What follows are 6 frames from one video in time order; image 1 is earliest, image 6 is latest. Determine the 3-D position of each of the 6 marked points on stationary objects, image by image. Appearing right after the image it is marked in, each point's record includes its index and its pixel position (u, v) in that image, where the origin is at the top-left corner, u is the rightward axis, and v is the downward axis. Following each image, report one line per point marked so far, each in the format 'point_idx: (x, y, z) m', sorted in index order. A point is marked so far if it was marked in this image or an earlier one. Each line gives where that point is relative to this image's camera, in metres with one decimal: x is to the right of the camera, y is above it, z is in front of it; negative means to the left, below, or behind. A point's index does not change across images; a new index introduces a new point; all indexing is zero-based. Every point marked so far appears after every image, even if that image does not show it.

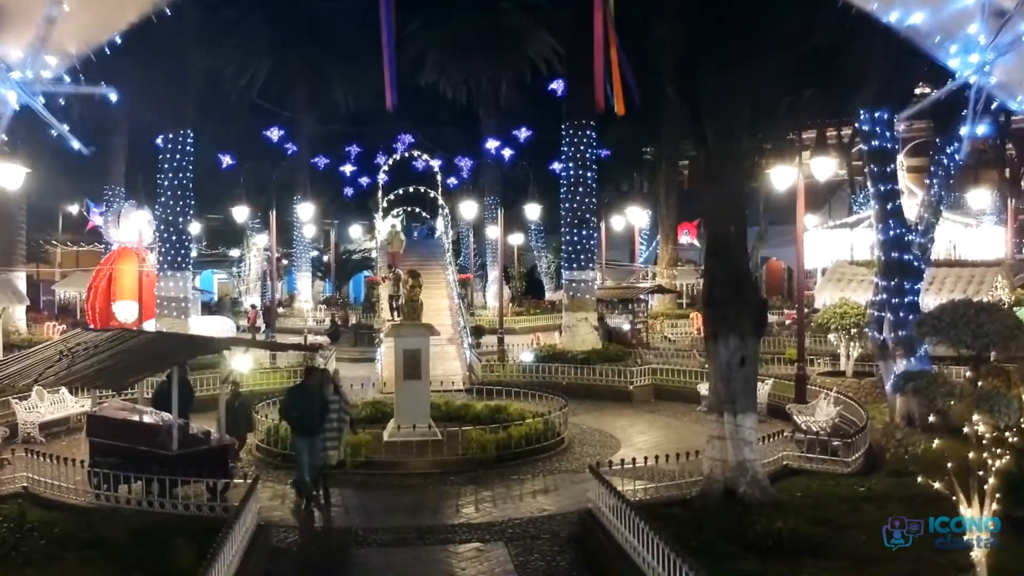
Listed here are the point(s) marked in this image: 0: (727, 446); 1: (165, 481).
0: (+2.0, -1.5, +9.7) m
1: (-3.3, -1.8, +9.9) m
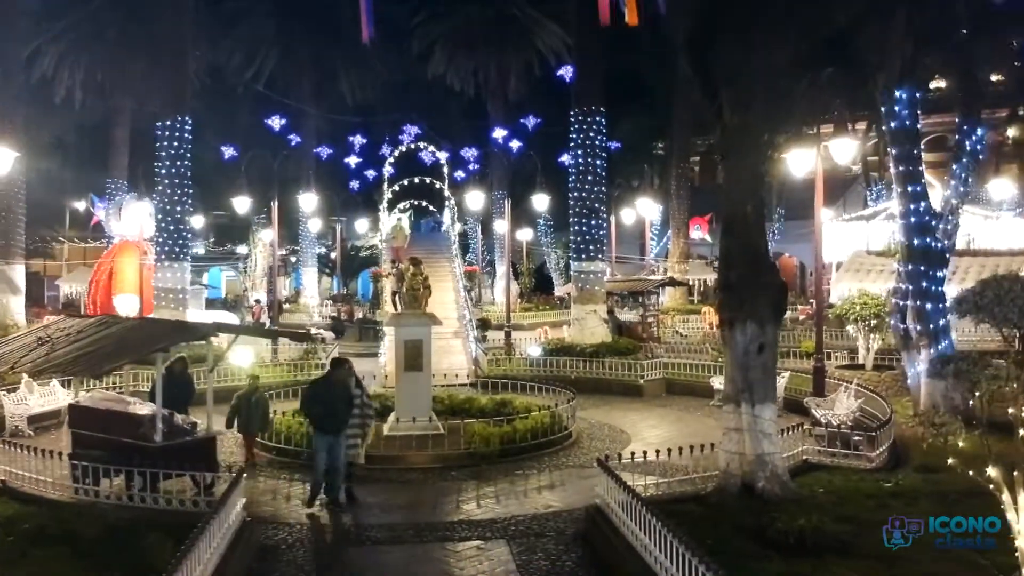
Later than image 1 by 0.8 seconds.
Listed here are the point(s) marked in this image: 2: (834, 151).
0: (+2.0, -1.3, +9.1) m
1: (-3.2, -1.7, +9.3) m
2: (+4.2, +1.8, +13.7) m
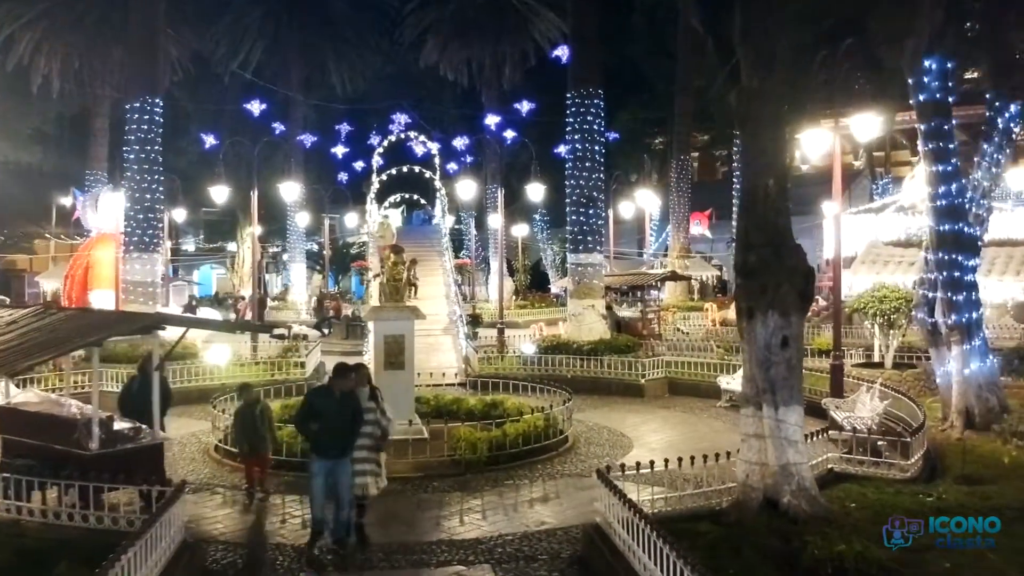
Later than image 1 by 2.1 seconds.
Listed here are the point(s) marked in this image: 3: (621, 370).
0: (+1.9, -1.2, +7.9) m
1: (-3.3, -1.6, +8.1) m
2: (+4.1, +1.9, +12.5) m
3: (+1.8, -1.4, +17.0) m
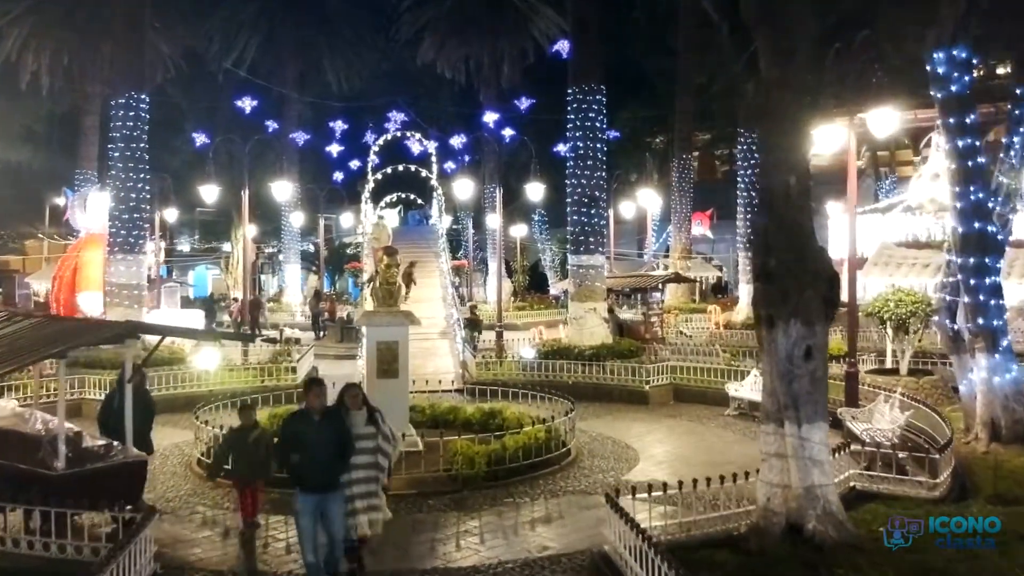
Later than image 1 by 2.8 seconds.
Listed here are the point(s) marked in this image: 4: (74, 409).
0: (+1.9, -1.2, +7.3) m
1: (-3.3, -1.6, +7.5) m
2: (+4.1, +1.9, +11.9) m
3: (+1.8, -1.4, +16.4) m
4: (-6.4, -1.8, +15.3) m
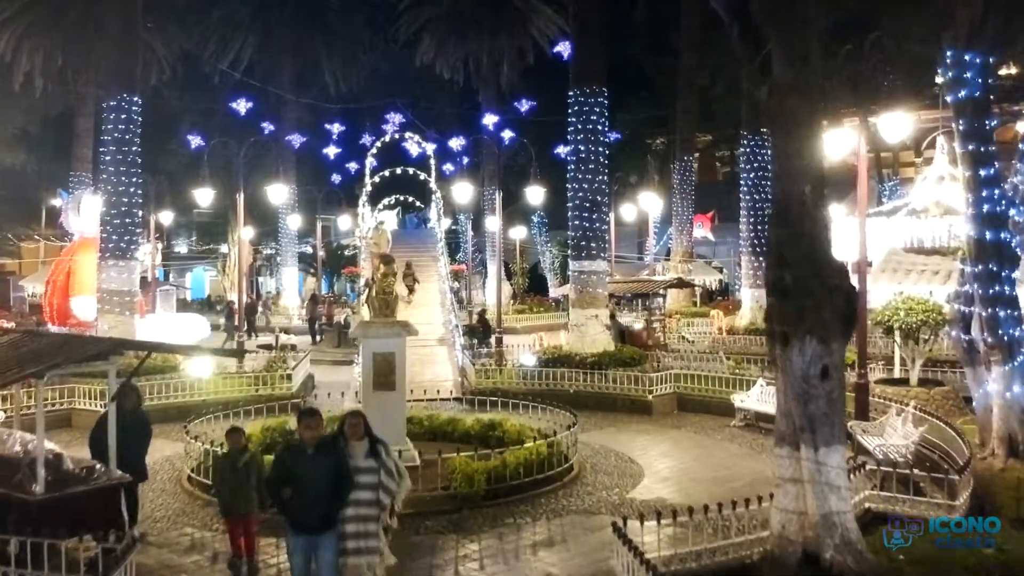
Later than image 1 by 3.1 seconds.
0: (+1.9, -1.4, +6.9) m
1: (-3.3, -1.7, +7.1) m
2: (+4.1, +1.8, +11.5) m
3: (+1.8, -1.5, +16.0) m
4: (-6.4, -1.9, +14.9) m
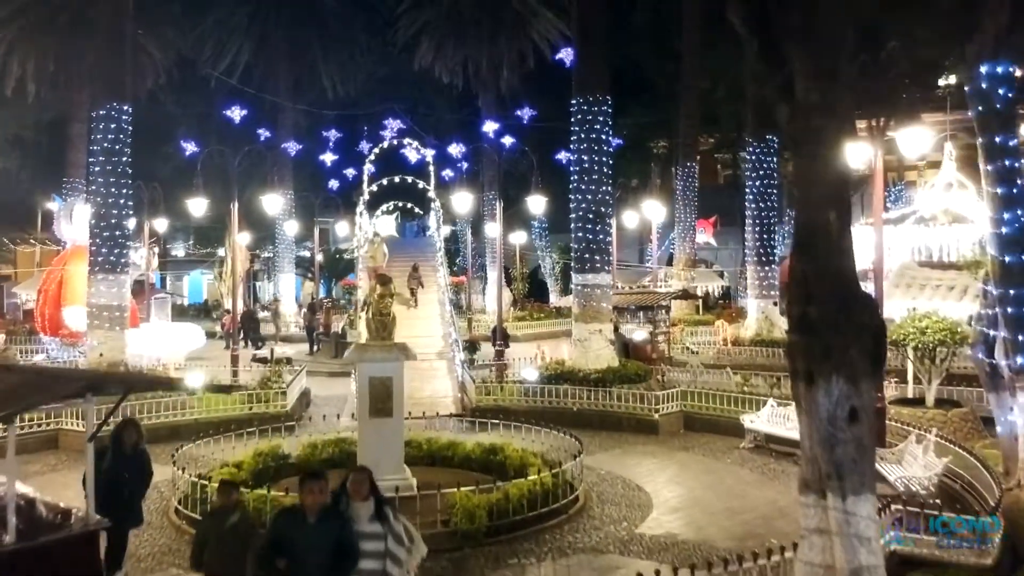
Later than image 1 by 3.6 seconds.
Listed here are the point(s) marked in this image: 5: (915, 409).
0: (+2.0, -1.6, +6.4) m
1: (-3.3, -1.9, +6.6) m
2: (+4.1, +1.6, +11.1) m
3: (+1.8, -1.7, +15.5) m
4: (-6.4, -2.1, +14.4) m
5: (+5.2, -1.6, +13.5) m
